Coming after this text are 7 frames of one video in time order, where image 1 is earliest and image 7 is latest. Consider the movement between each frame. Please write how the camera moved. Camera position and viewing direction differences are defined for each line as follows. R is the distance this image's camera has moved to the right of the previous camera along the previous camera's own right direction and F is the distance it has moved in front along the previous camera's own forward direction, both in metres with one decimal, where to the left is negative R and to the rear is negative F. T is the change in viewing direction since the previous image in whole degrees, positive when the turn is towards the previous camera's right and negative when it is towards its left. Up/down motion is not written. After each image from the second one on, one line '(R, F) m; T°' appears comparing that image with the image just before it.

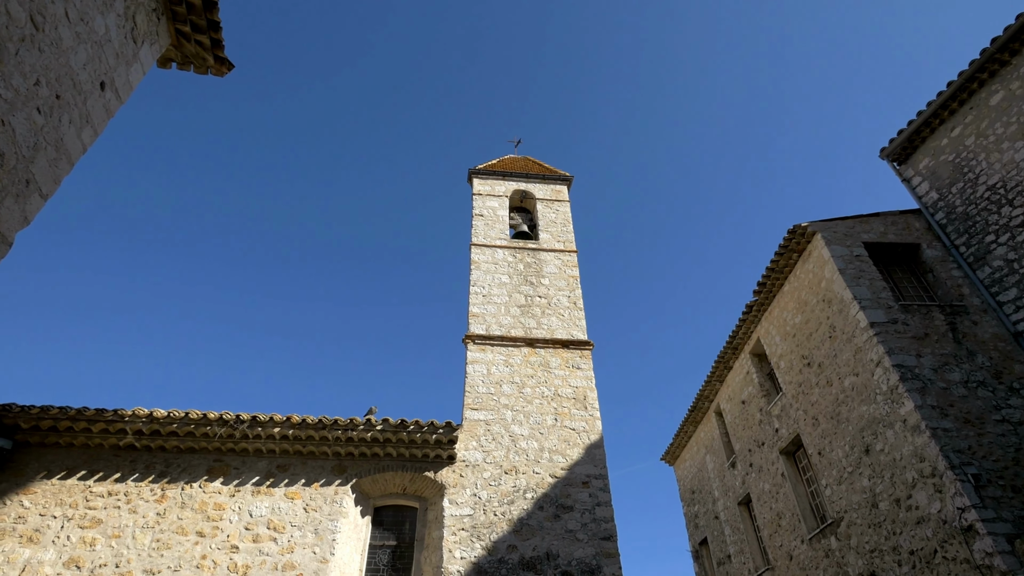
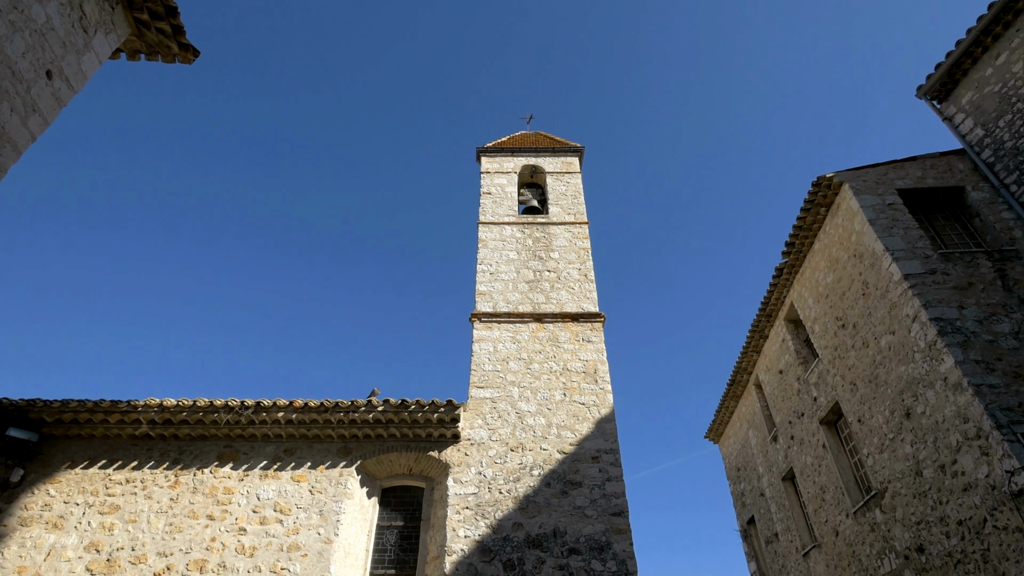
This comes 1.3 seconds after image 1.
(+0.8, +0.3) m; -6°
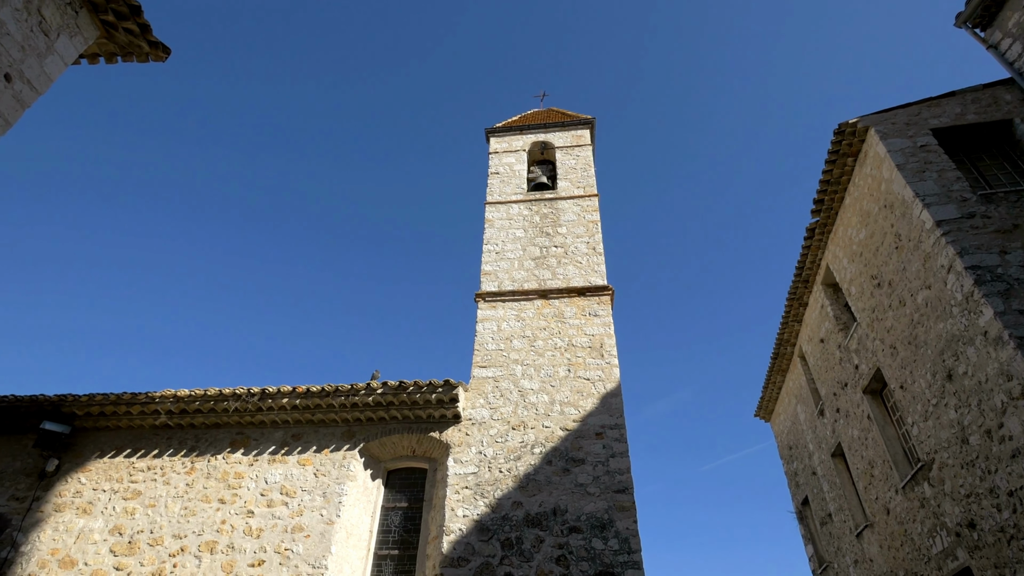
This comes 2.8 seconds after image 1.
(+0.9, +0.2) m; -7°
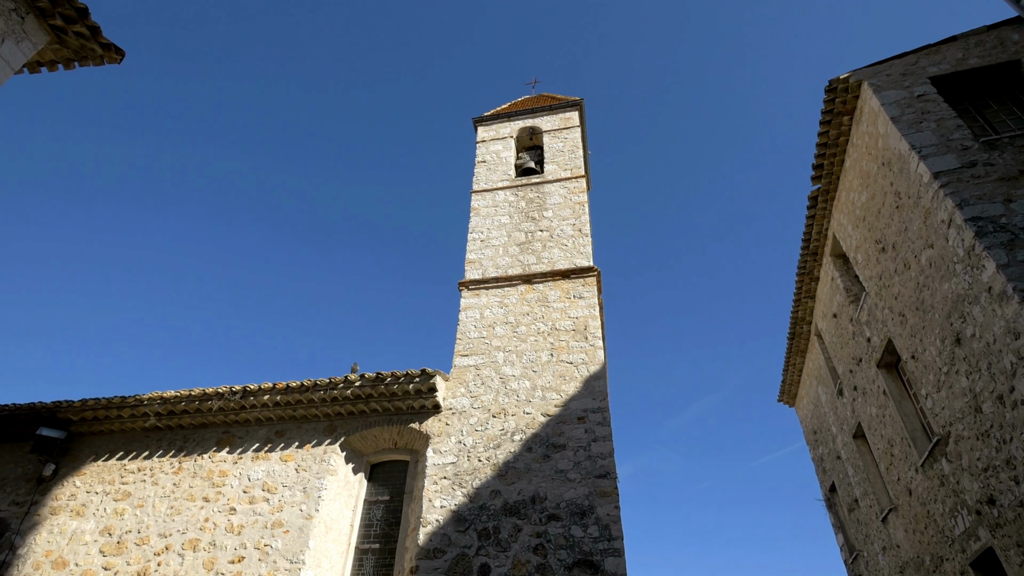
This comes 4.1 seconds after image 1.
(+0.8, +0.2) m; -4°
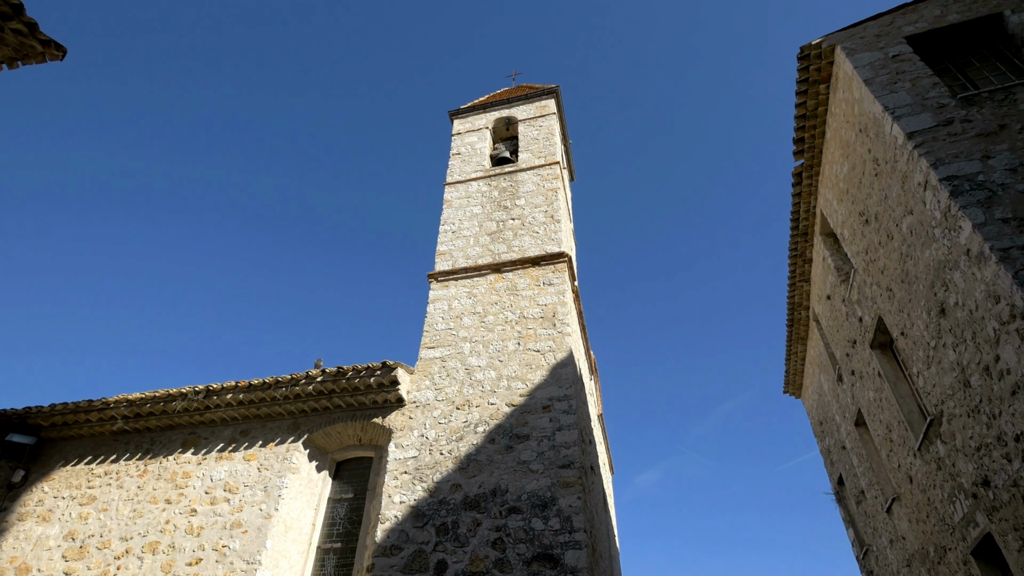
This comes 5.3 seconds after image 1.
(+0.7, +0.3) m; -2°
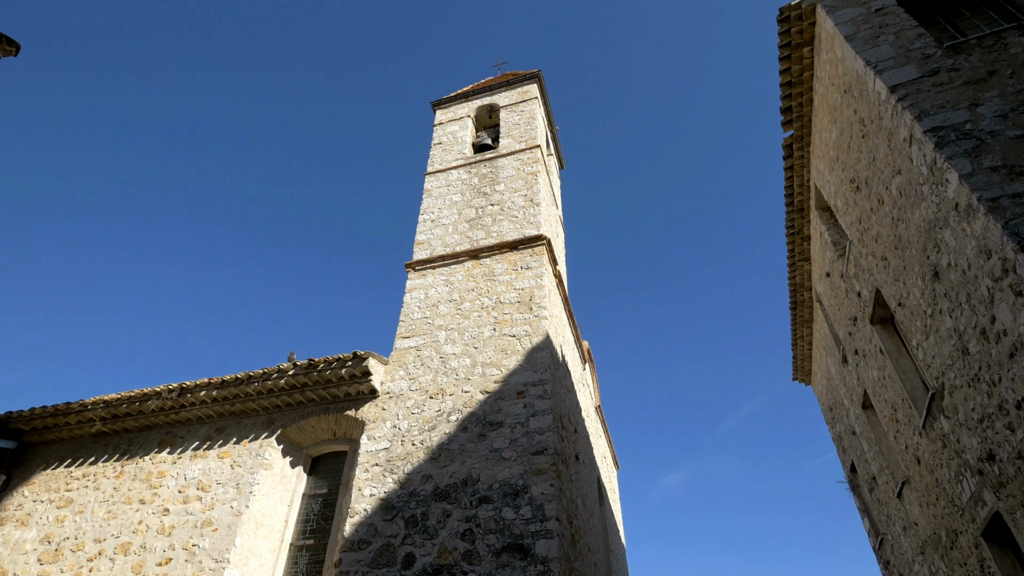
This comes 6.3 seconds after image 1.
(+0.6, +0.3) m; -2°
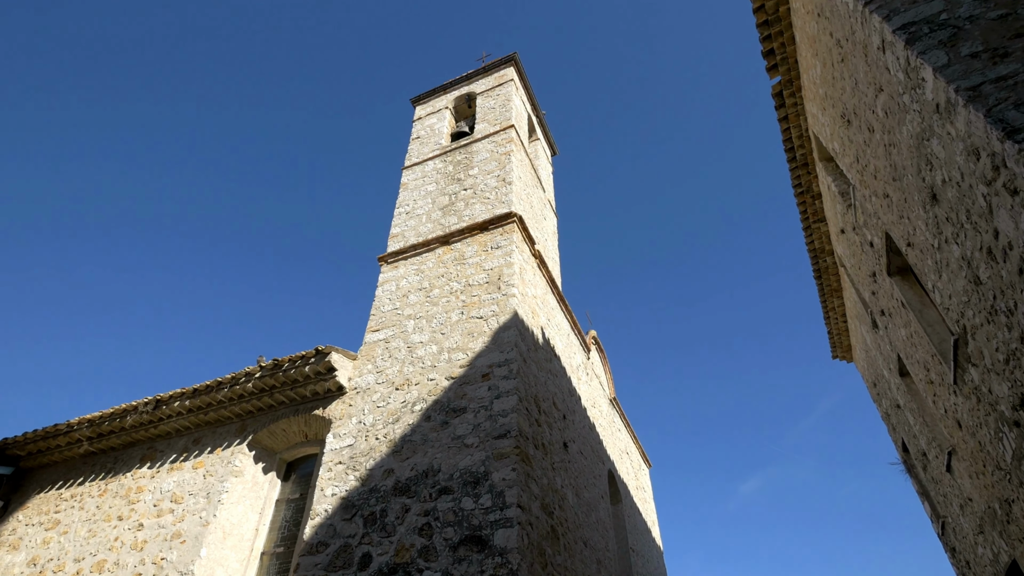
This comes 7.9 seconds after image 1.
(+0.9, +0.5) m; -5°
